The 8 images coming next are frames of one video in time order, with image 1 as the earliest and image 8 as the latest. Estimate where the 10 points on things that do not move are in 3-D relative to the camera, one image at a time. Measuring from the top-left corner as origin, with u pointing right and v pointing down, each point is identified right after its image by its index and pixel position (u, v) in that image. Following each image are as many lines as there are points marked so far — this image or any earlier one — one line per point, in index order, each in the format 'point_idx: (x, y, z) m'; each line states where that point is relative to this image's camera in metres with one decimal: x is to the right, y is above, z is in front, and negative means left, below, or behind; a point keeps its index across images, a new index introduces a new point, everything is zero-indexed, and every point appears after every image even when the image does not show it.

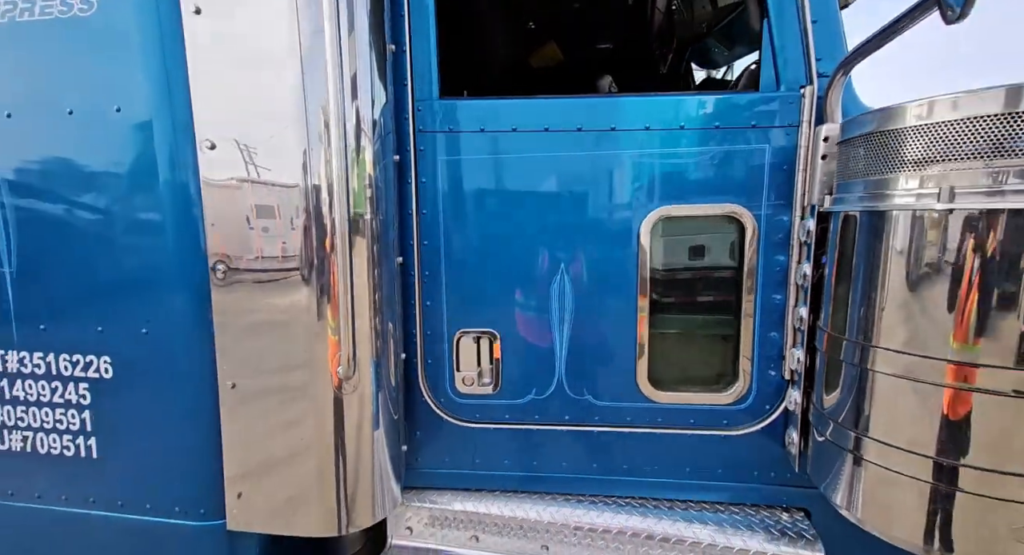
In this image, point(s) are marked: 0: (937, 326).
0: (+0.7, -0.1, +0.7) m
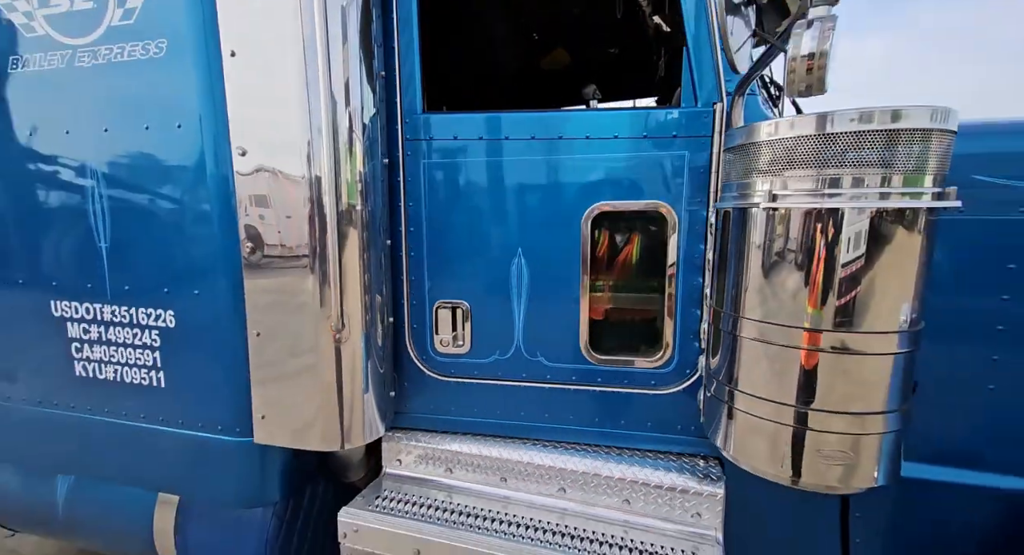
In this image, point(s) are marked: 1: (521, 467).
0: (+0.5, 0.0, +0.9) m
1: (0.0, -0.5, +1.3) m
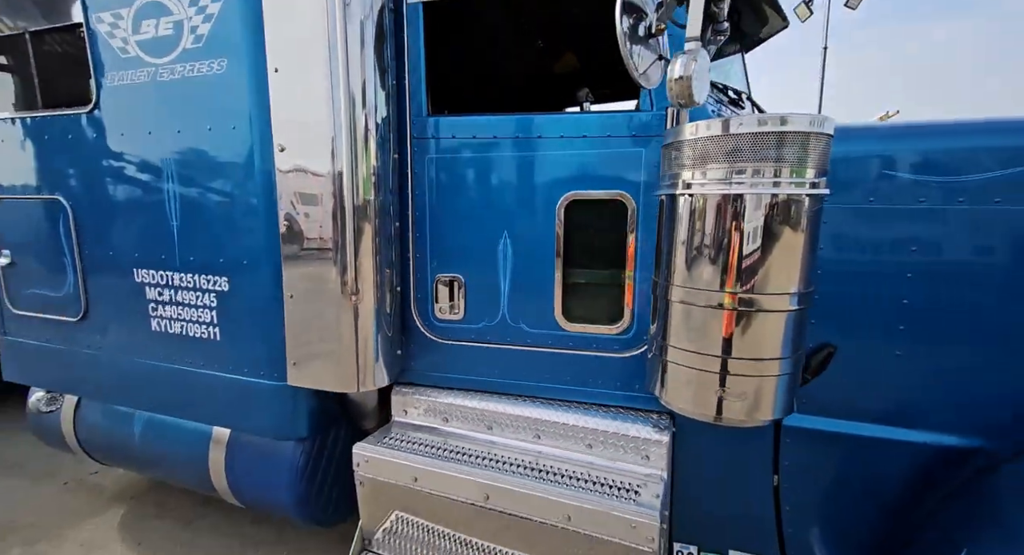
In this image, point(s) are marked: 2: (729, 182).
0: (+0.4, 0.0, +1.1) m
1: (0.0, -0.4, +1.5) m
2: (+0.5, +0.2, +1.0) m
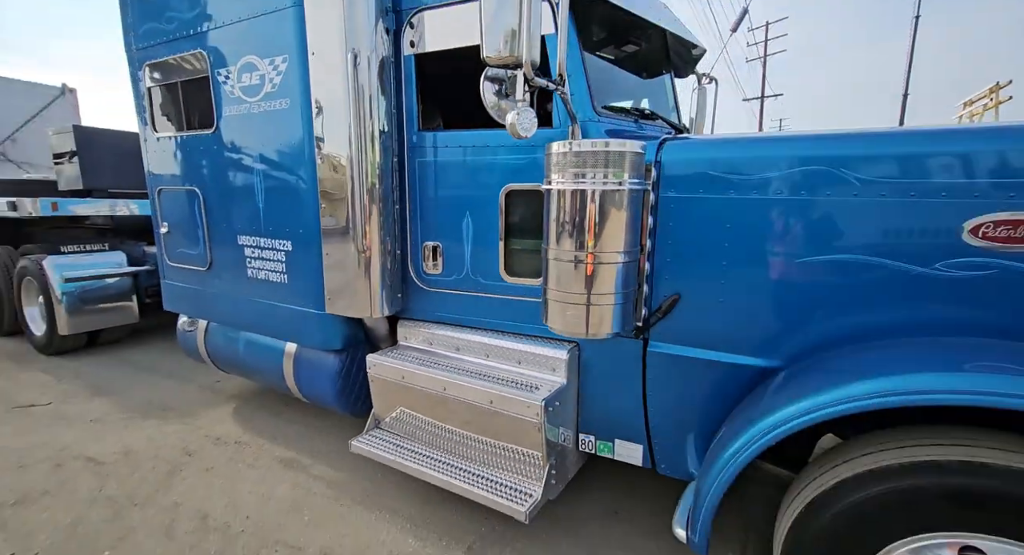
0: (+0.2, +0.1, +1.7) m
1: (-0.2, -0.3, +2.2) m
2: (+0.2, +0.3, +1.6) m
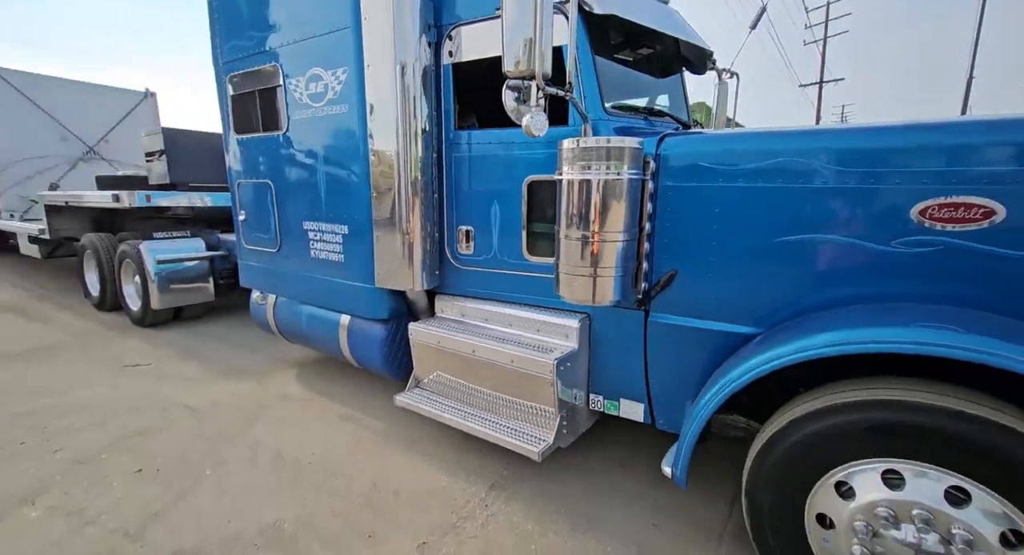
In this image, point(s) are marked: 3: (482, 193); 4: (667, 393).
0: (+0.3, +0.2, +2.0) m
1: (-0.1, -0.2, +2.5) m
2: (+0.3, +0.4, +1.9) m
3: (-0.2, +0.4, +2.5) m
4: (+0.7, -0.5, +2.2) m
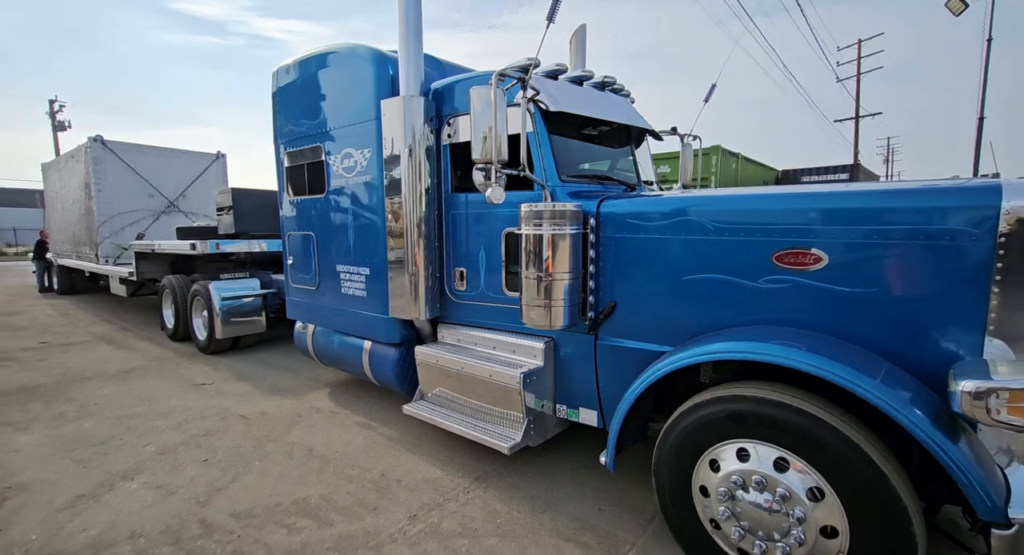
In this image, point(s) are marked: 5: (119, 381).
0: (+0.1, +0.1, +2.6) m
1: (-0.2, -0.4, +3.1) m
2: (+0.1, +0.3, +2.5) m
3: (-0.3, +0.2, +3.1) m
4: (+0.6, -0.7, +2.7) m
5: (-3.7, -1.0, +4.6) m
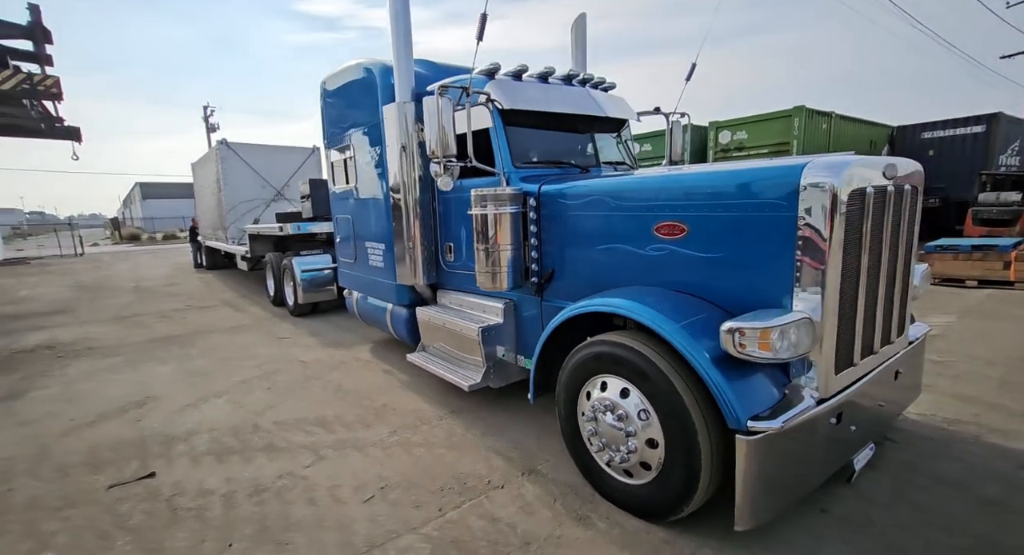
0: (-0.2, +0.2, +3.2) m
1: (-0.4, -0.2, +3.8) m
2: (-0.2, +0.4, +3.1) m
3: (-0.4, +0.4, +3.8) m
4: (+0.3, -0.5, +3.2) m
5: (-3.5, -0.7, +6.0) m
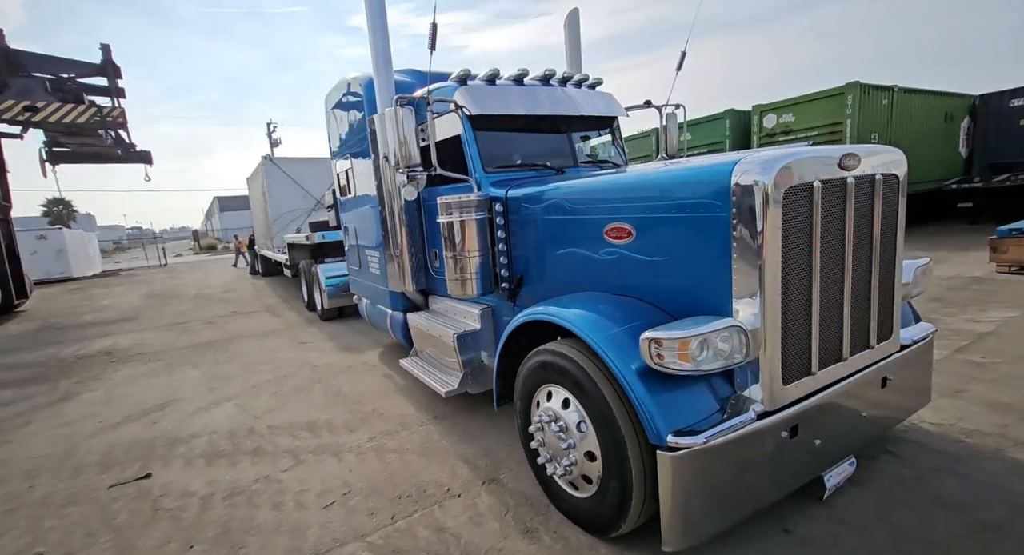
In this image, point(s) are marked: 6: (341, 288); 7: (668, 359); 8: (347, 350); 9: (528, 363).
0: (-0.4, +0.2, +3.2) m
1: (-0.5, -0.2, +3.8) m
2: (-0.4, +0.4, +3.1) m
3: (-0.6, +0.4, +3.8) m
4: (+0.1, -0.5, +3.1) m
5: (-3.3, -0.8, +6.3) m
6: (-2.4, -0.2, +6.9) m
7: (+0.6, -0.3, +1.7) m
8: (-1.9, -0.8, +5.4) m
9: (+0.1, -0.4, +2.4) m
